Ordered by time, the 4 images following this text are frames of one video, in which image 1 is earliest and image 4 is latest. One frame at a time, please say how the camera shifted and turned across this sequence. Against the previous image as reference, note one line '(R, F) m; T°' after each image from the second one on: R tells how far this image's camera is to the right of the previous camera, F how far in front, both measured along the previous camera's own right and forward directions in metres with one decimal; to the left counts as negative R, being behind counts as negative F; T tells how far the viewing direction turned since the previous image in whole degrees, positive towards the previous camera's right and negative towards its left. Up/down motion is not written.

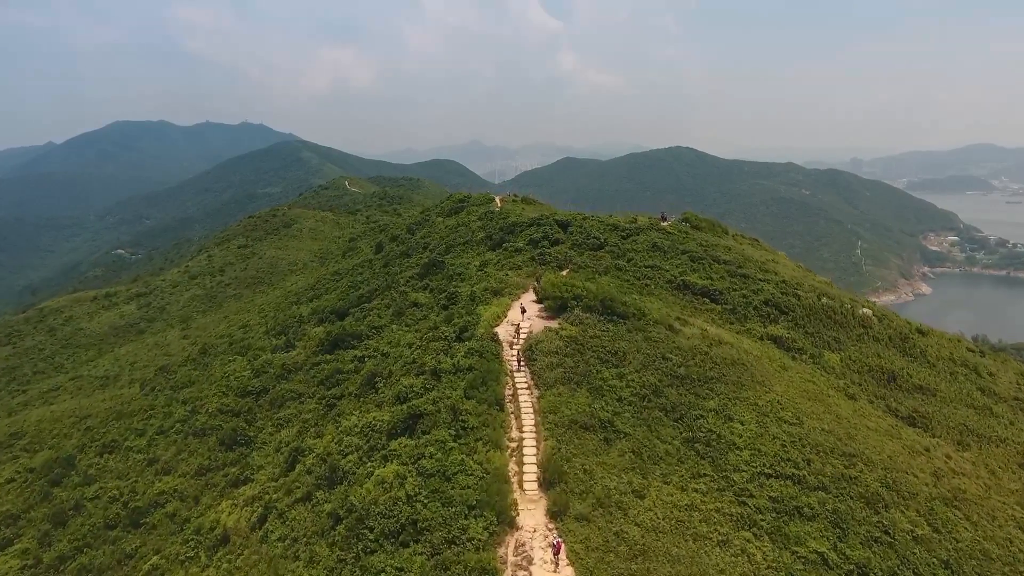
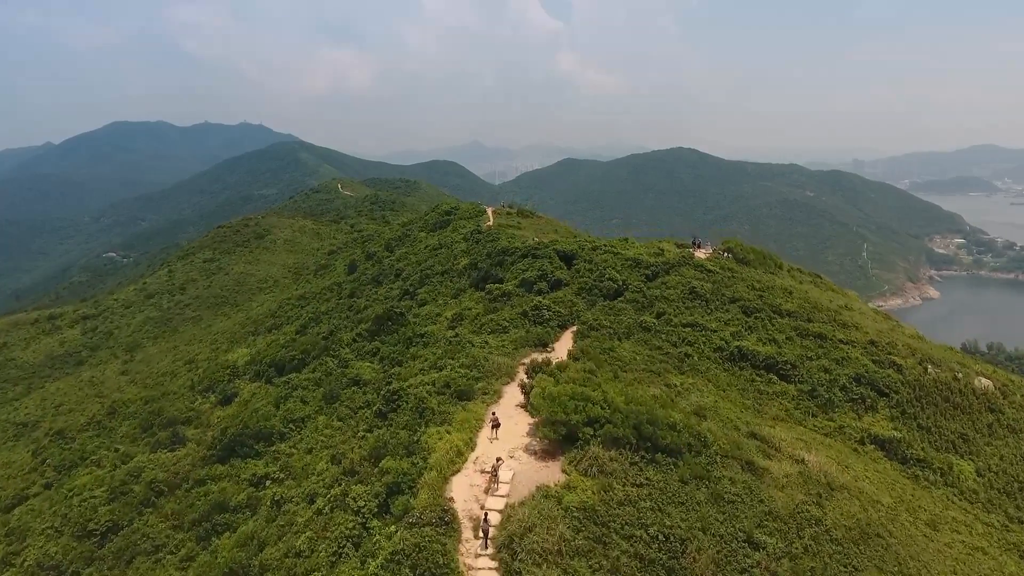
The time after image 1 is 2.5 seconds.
(+0.7, +9.7) m; 0°
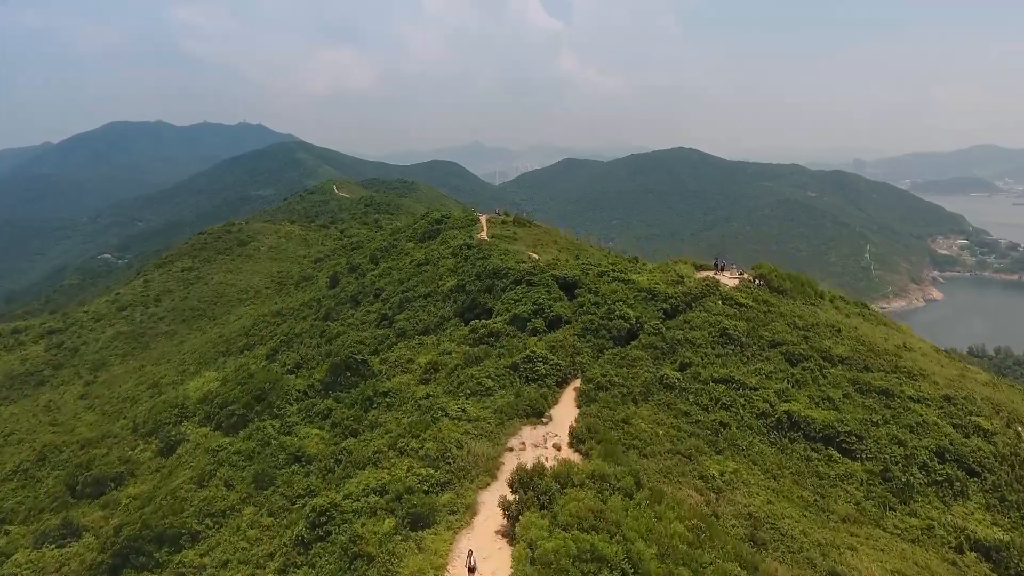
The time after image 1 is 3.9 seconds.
(+0.4, +5.0) m; 0°
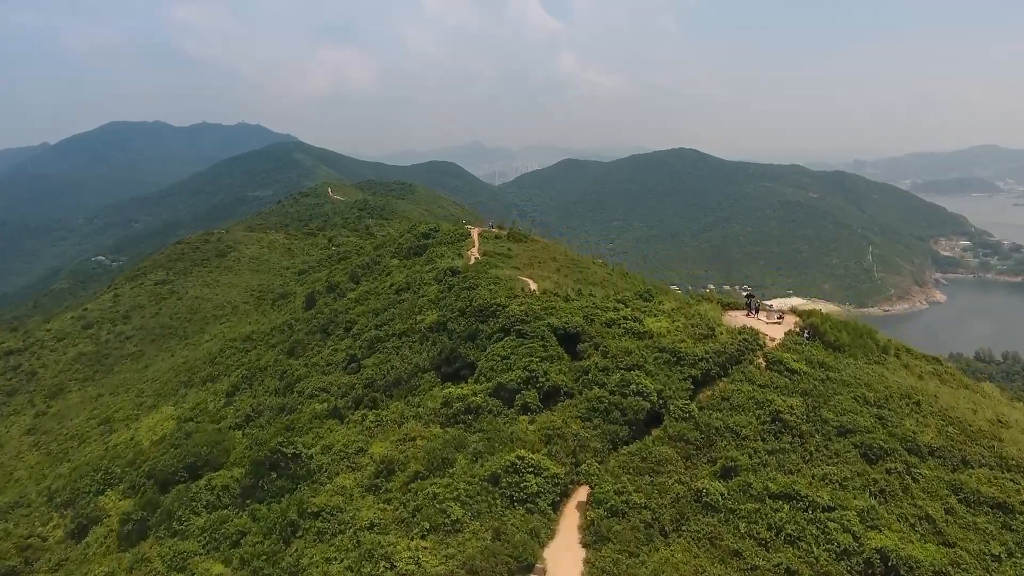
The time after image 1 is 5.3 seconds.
(+0.5, +5.3) m; 0°
